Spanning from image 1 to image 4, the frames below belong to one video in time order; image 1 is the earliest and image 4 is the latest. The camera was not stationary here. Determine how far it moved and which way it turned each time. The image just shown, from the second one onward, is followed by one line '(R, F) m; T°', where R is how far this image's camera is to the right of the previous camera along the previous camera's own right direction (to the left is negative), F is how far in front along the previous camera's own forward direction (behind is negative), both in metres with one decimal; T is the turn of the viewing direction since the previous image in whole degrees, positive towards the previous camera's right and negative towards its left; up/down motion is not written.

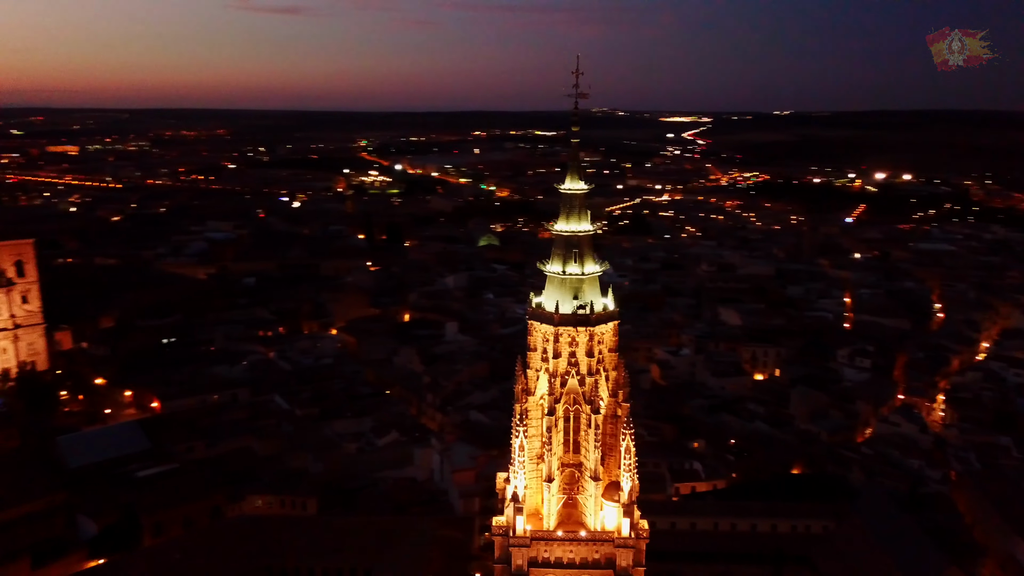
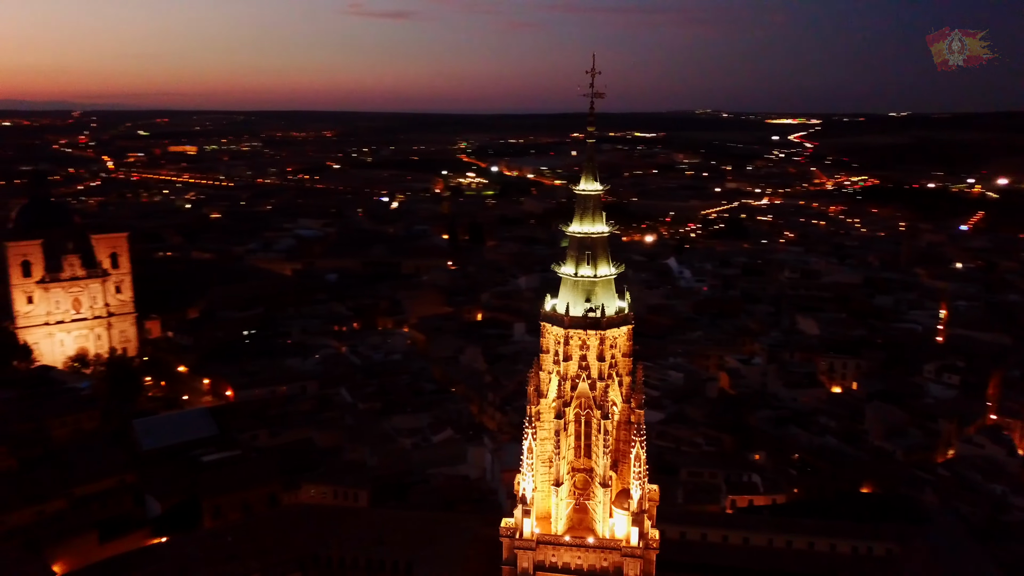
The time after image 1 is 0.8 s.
(+1.1, +0.1) m; -7°
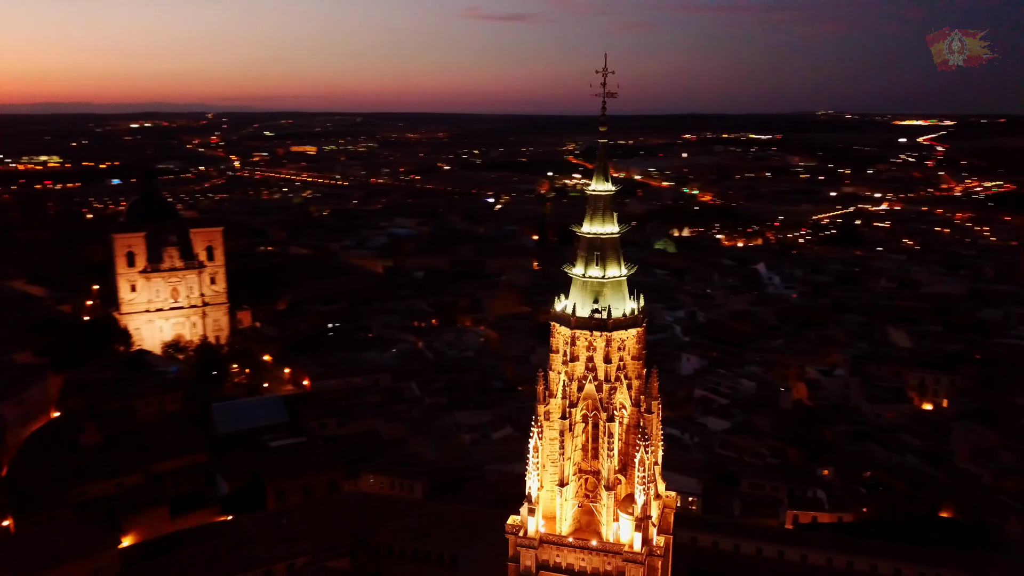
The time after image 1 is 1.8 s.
(+1.2, 0.0) m; -8°
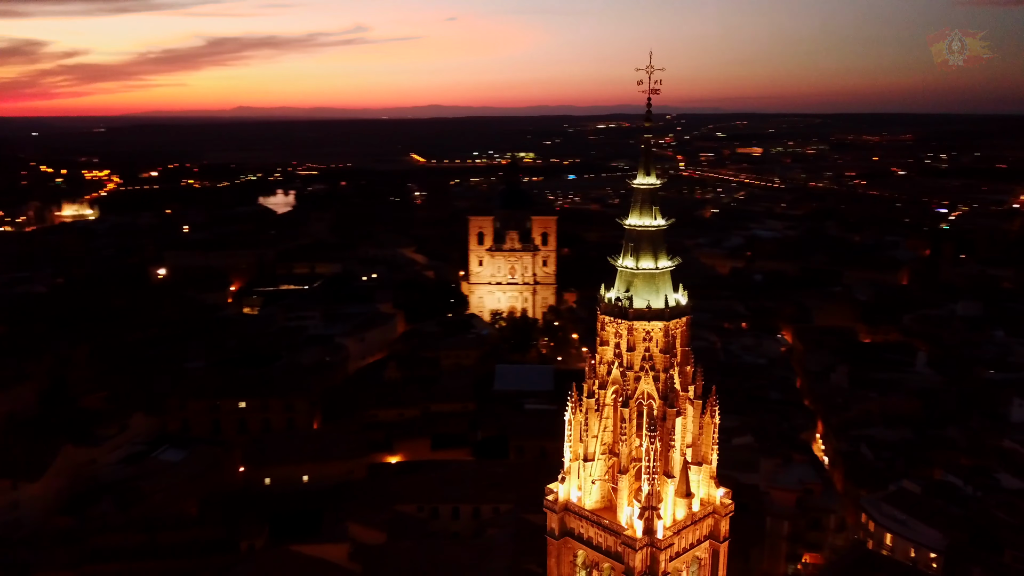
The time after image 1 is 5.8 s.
(+5.1, +0.3) m; -30°
